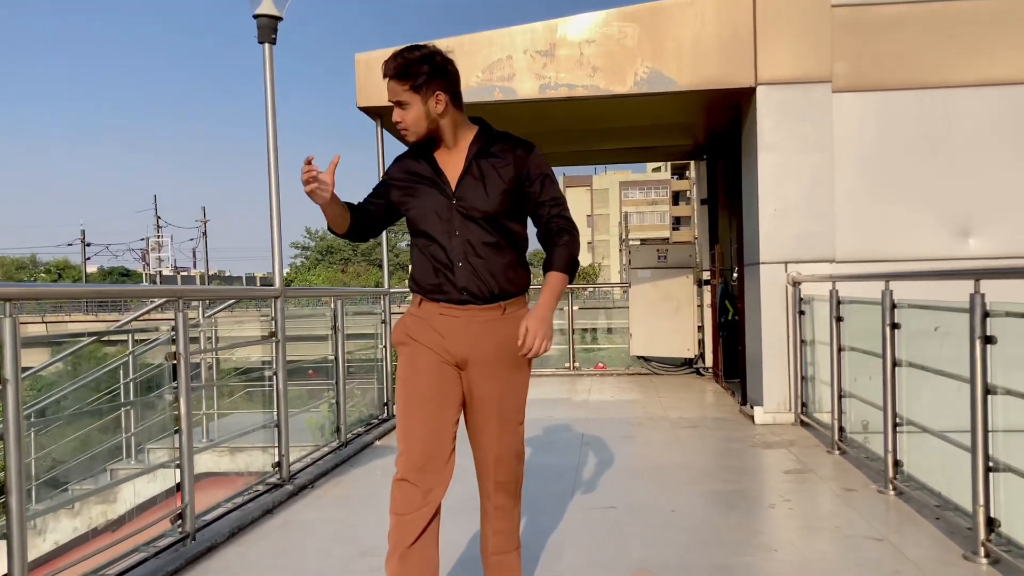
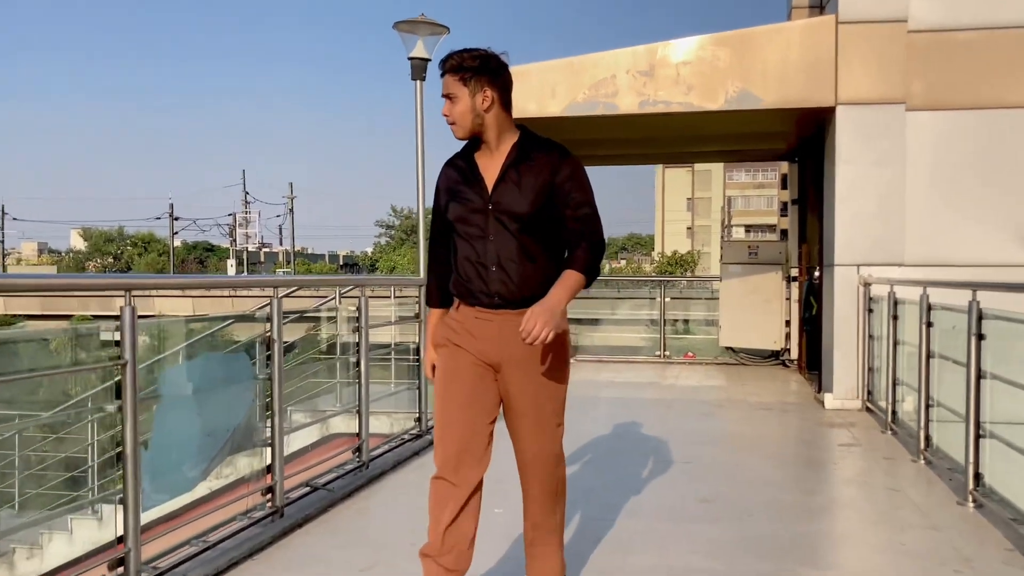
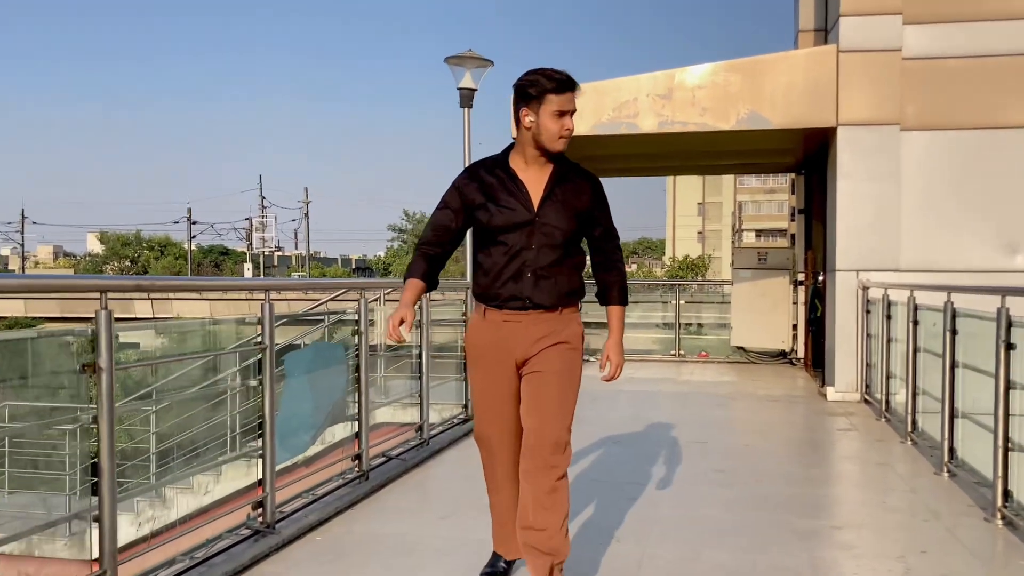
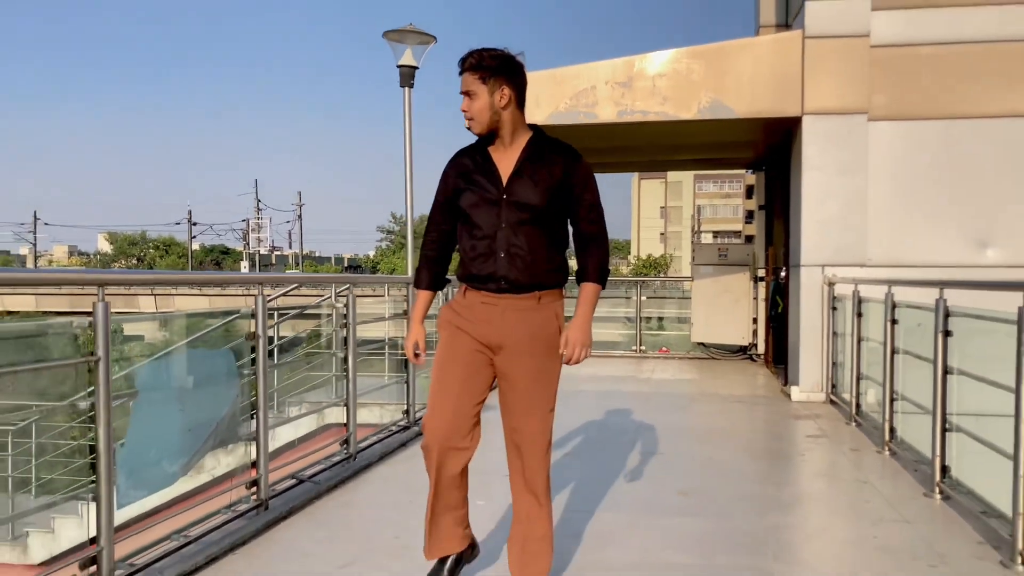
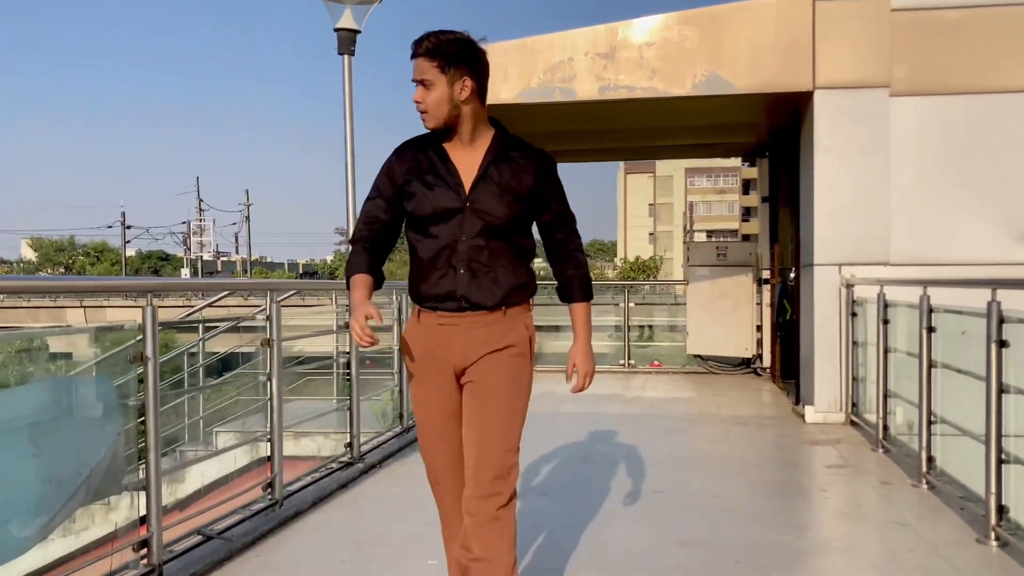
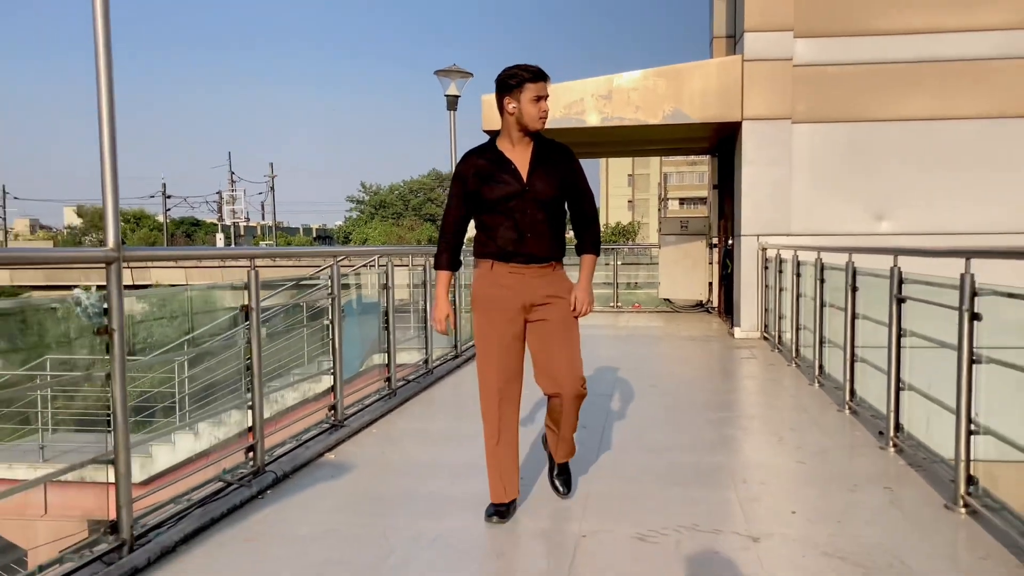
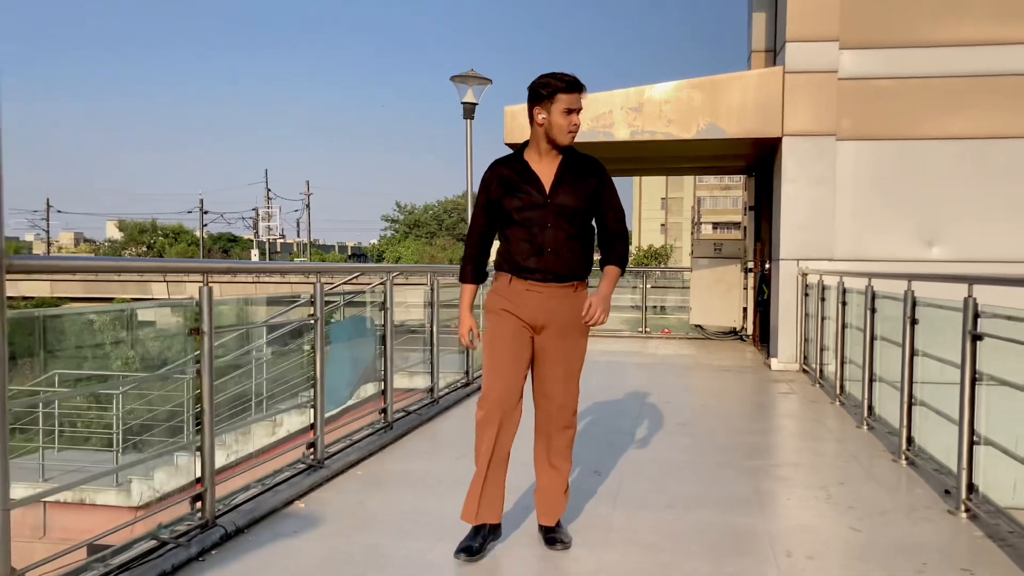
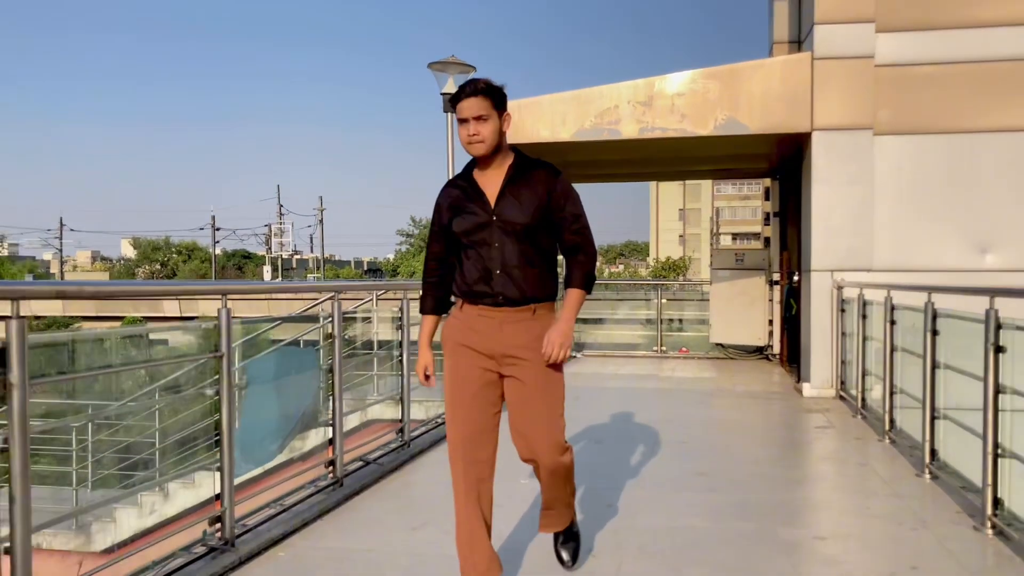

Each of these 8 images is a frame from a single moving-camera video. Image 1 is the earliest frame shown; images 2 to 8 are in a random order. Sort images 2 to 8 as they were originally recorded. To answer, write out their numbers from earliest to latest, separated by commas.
5, 4, 2, 8, 3, 7, 6
